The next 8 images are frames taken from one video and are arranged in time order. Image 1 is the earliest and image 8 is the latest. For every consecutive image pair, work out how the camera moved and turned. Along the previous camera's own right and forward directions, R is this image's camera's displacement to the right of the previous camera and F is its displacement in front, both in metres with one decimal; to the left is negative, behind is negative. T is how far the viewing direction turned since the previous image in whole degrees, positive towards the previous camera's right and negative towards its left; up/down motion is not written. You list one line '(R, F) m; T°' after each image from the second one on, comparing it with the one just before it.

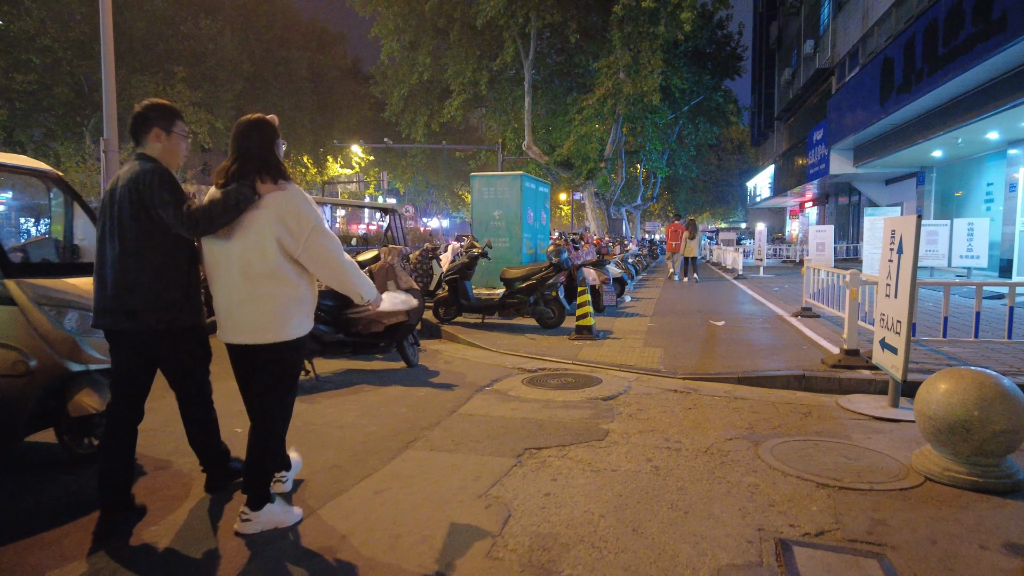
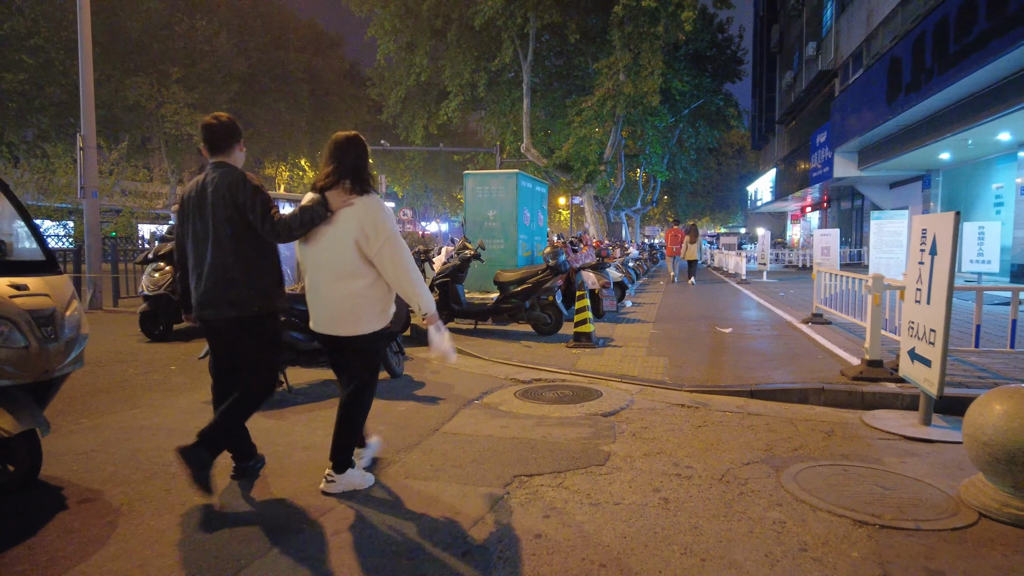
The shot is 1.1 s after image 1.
(+0.1, +0.6) m; 0°
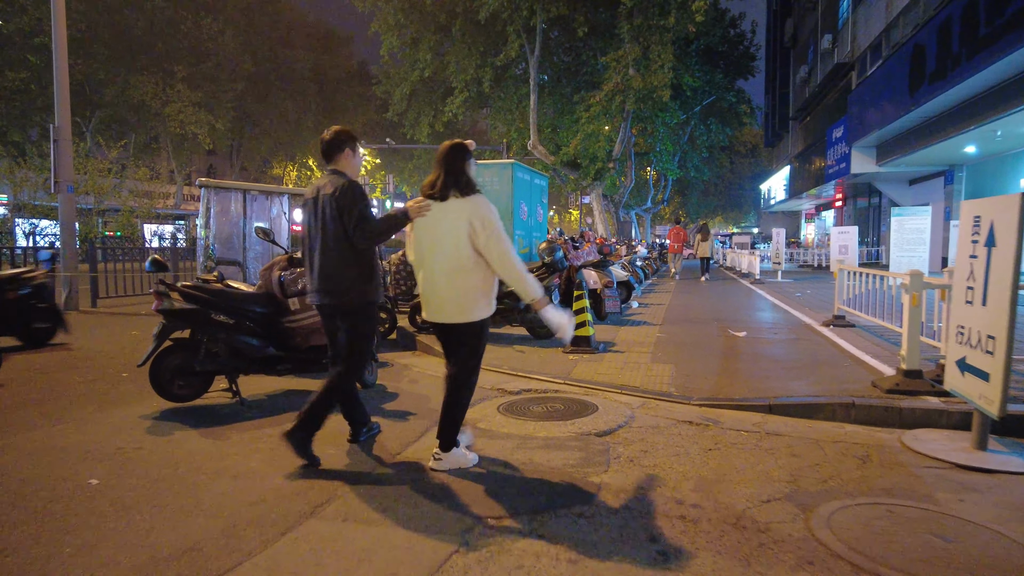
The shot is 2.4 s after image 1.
(+0.2, +0.8) m; -1°
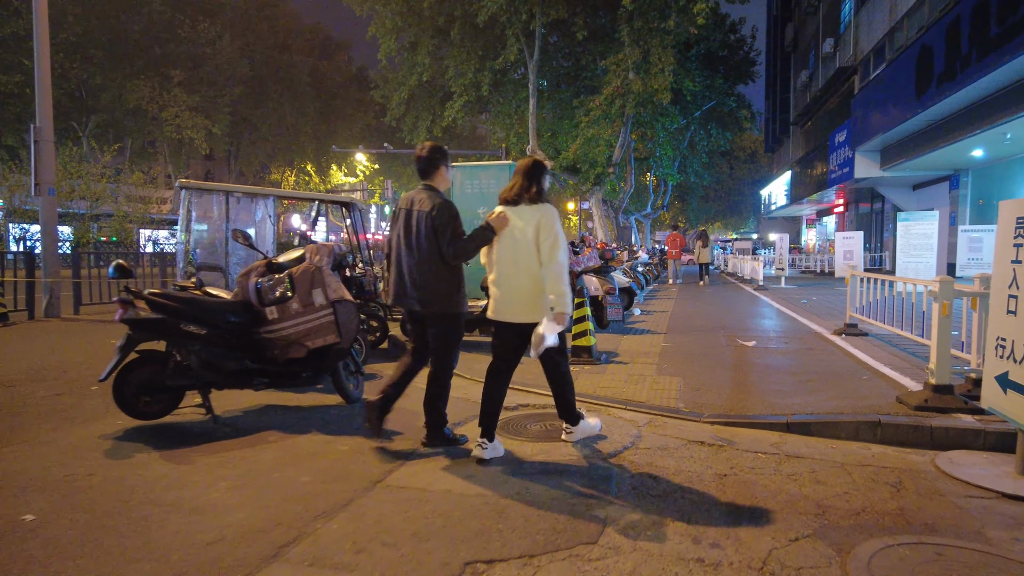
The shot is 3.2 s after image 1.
(0.0, +0.4) m; 0°
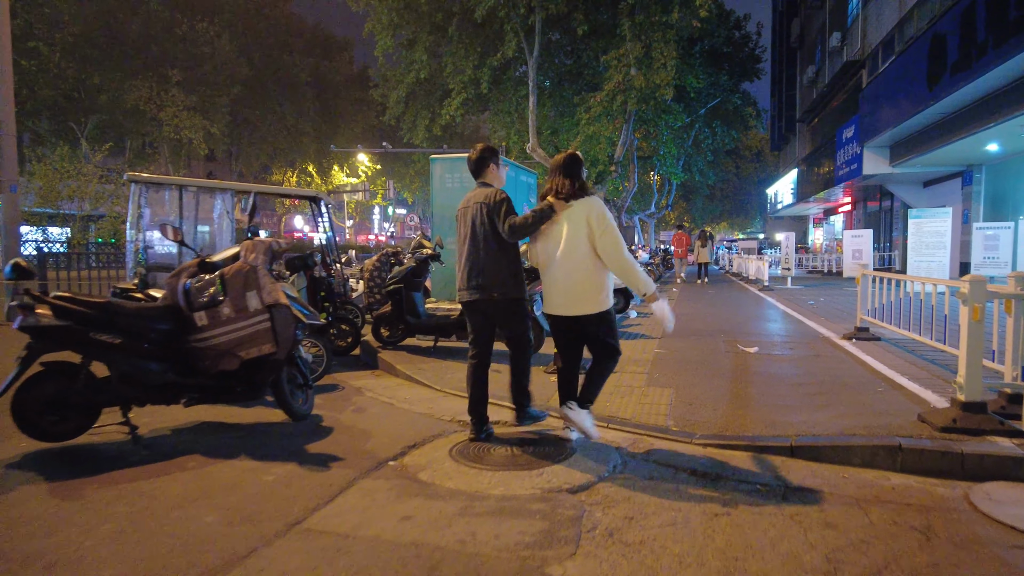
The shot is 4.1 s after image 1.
(+0.3, +0.7) m; -1°
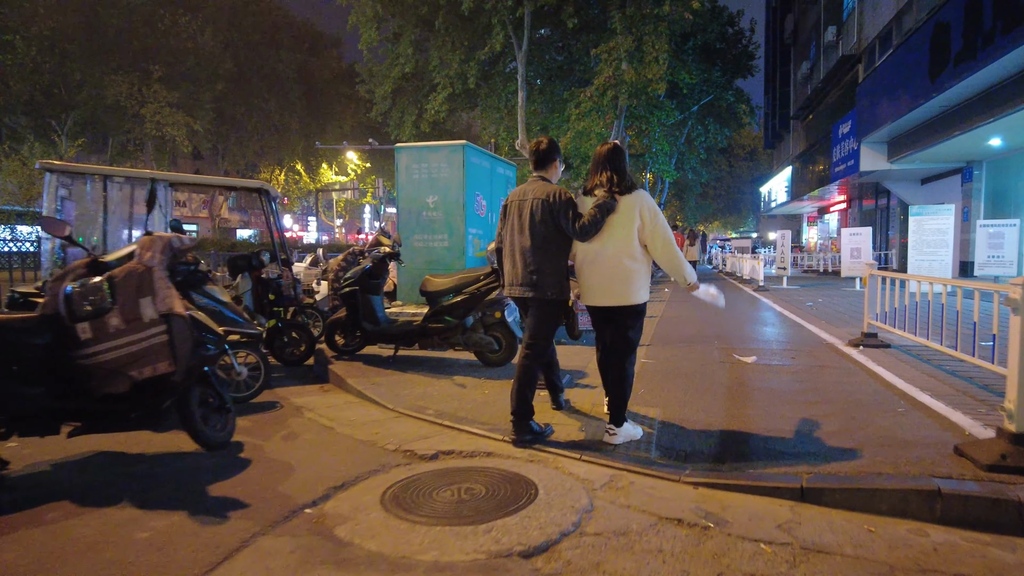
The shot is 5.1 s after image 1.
(+0.3, +0.9) m; +1°
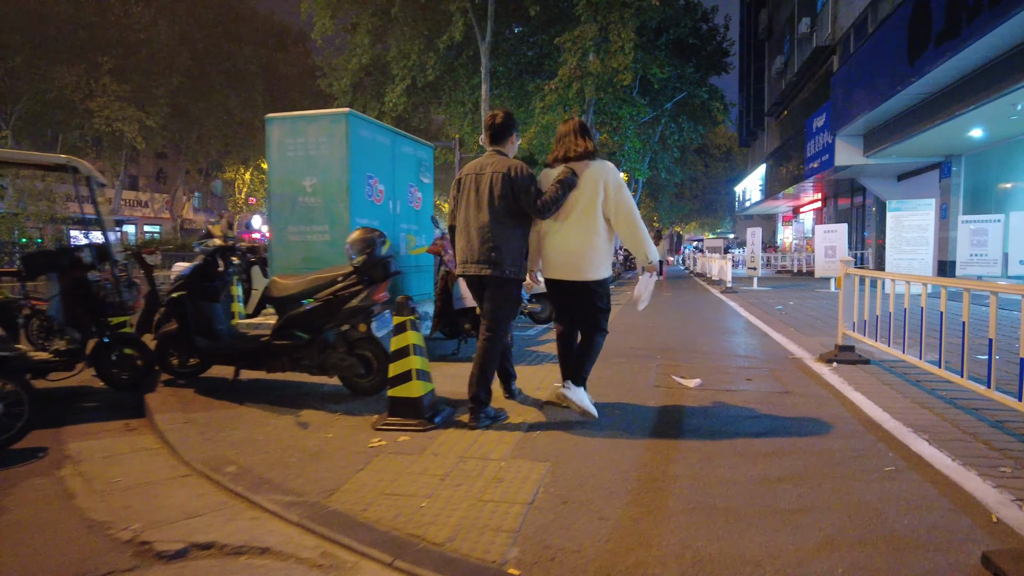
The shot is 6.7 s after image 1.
(+0.9, +1.6) m; +2°
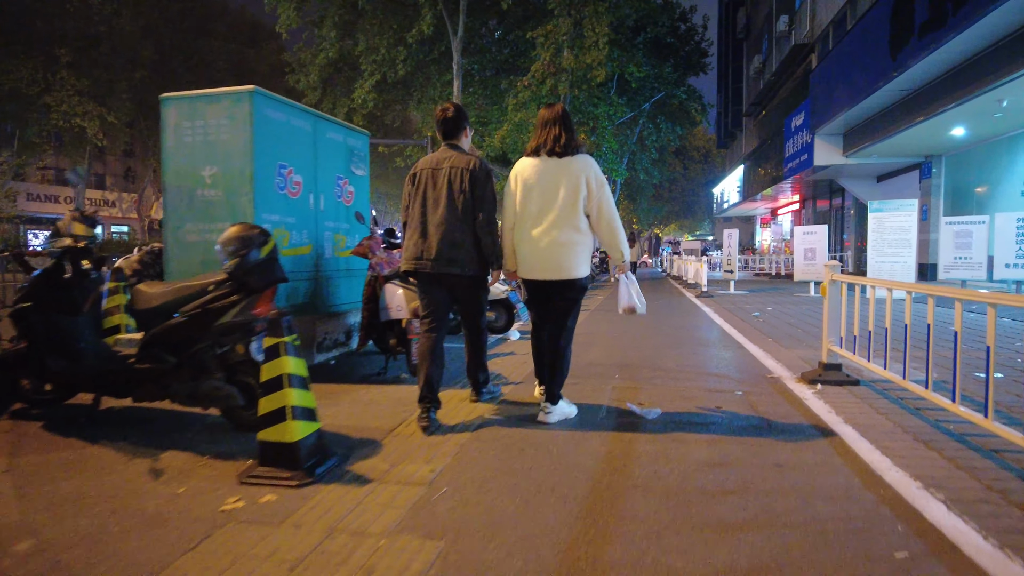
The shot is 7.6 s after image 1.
(+0.4, +0.9) m; +2°
